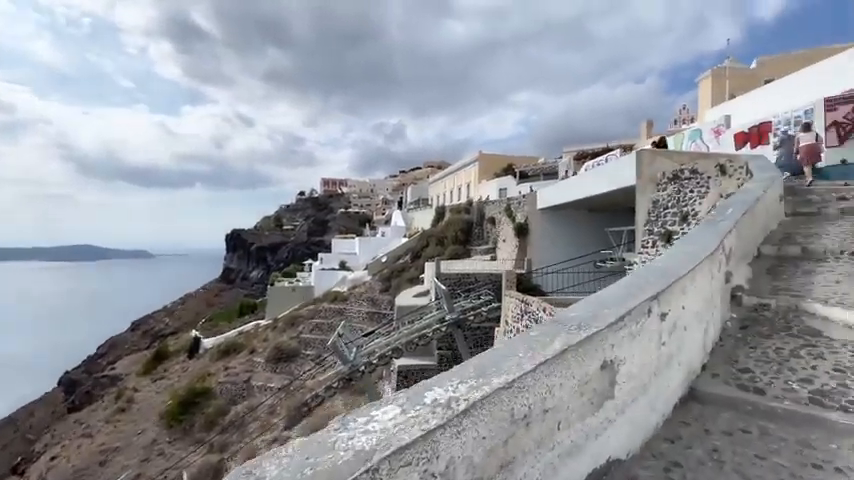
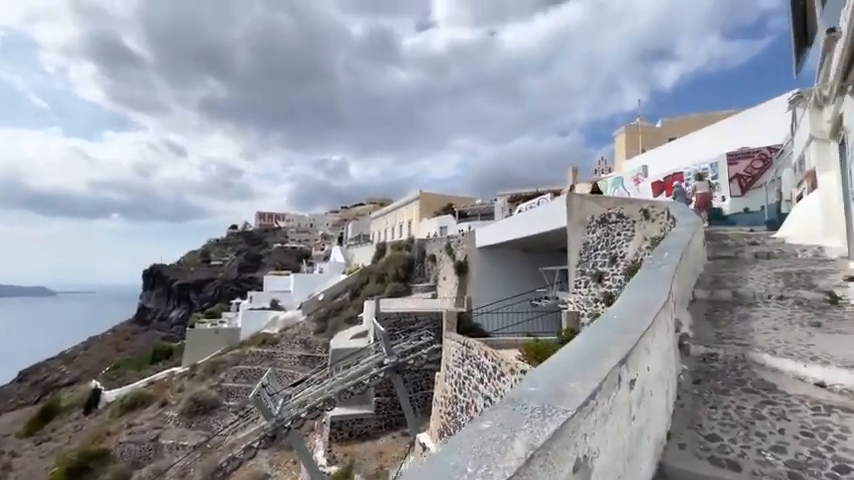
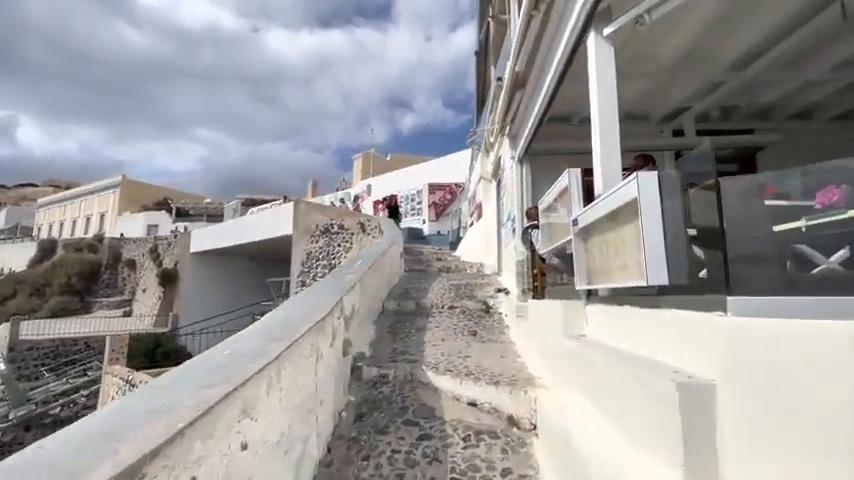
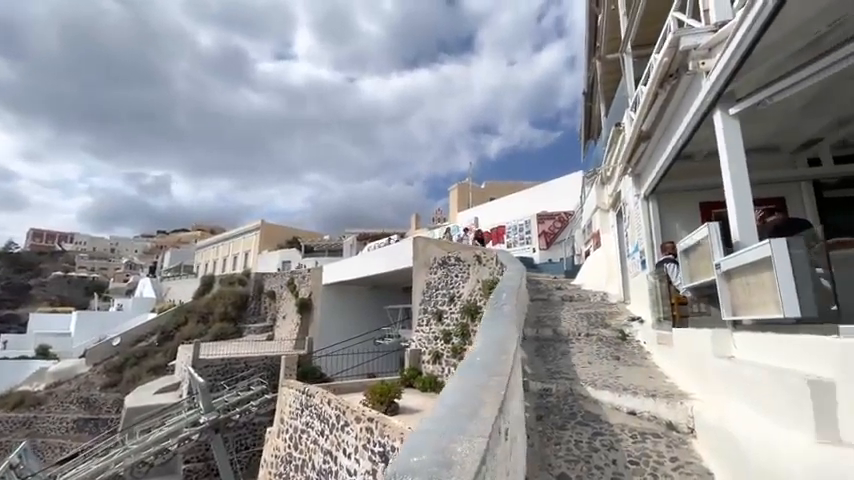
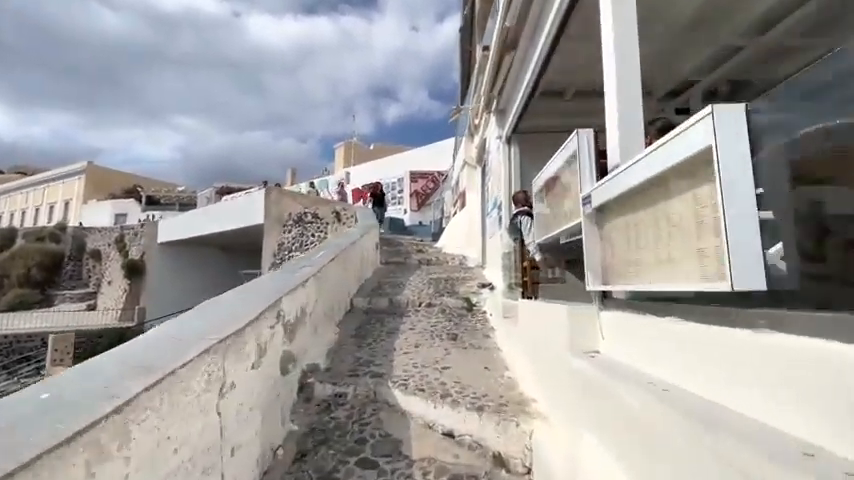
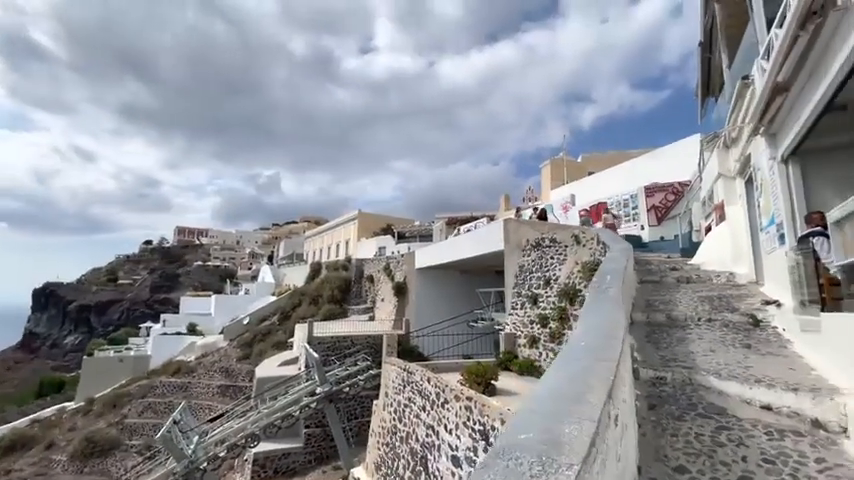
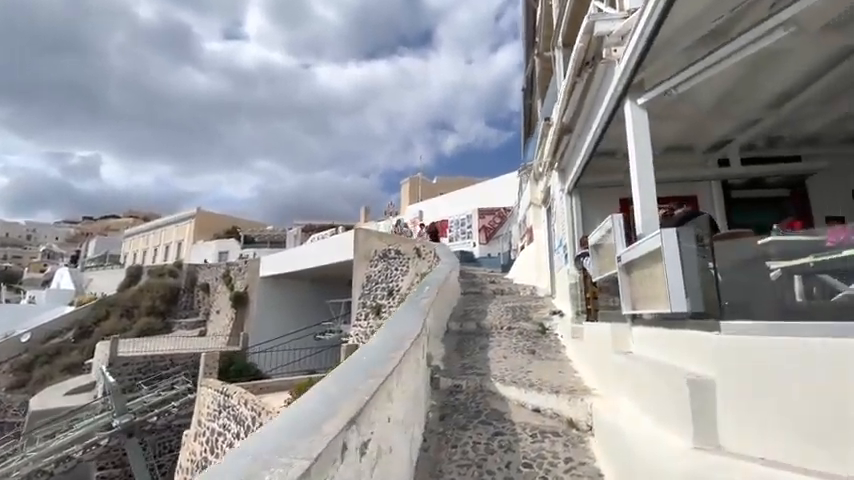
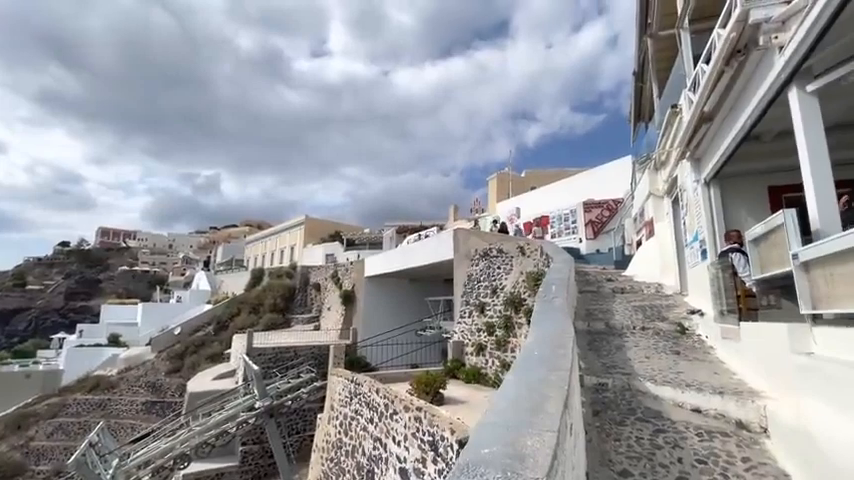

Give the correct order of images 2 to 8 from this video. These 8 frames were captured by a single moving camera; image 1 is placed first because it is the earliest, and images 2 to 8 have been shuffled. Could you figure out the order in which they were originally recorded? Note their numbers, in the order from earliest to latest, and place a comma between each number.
2, 6, 8, 4, 7, 3, 5
